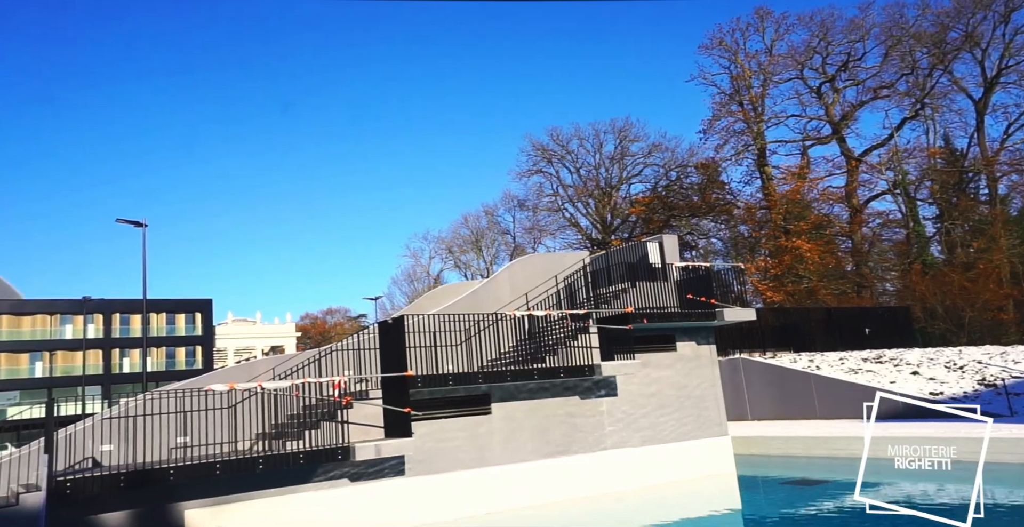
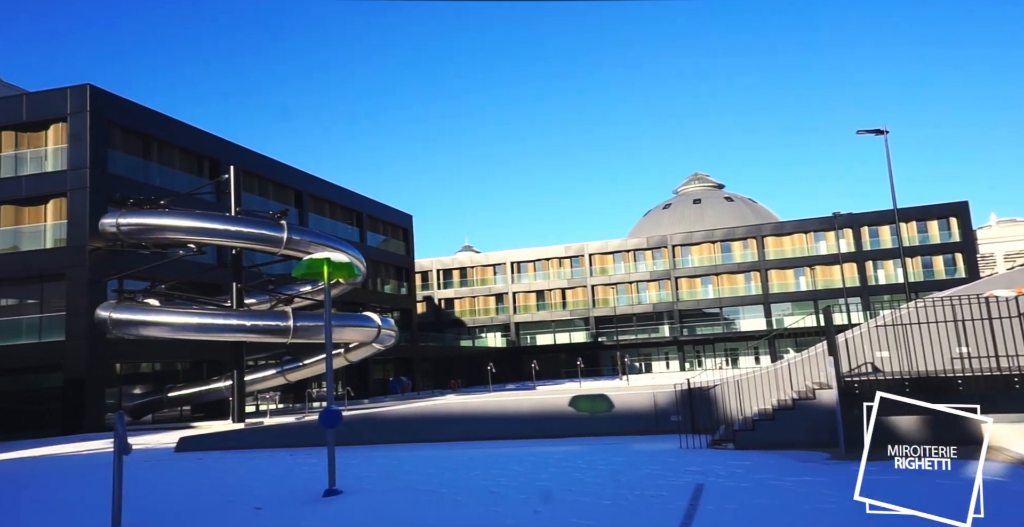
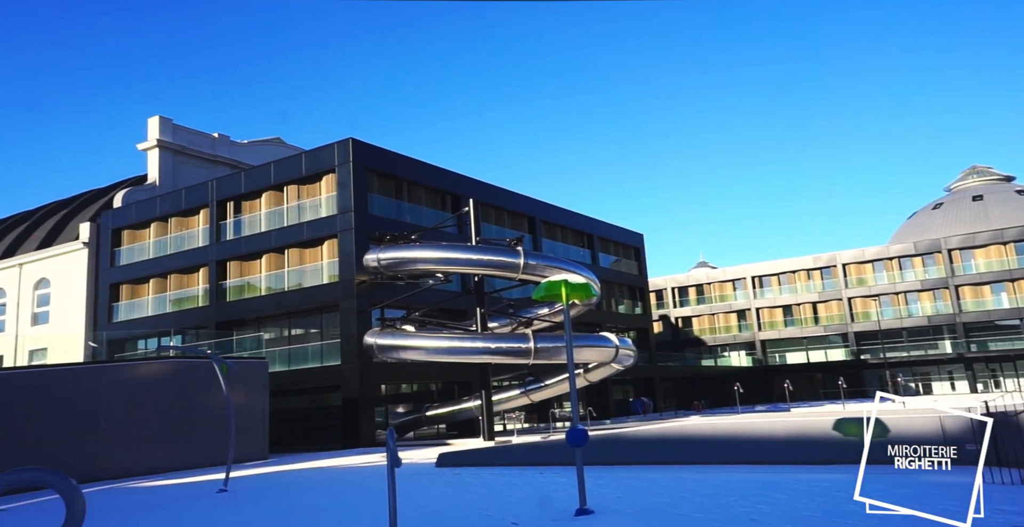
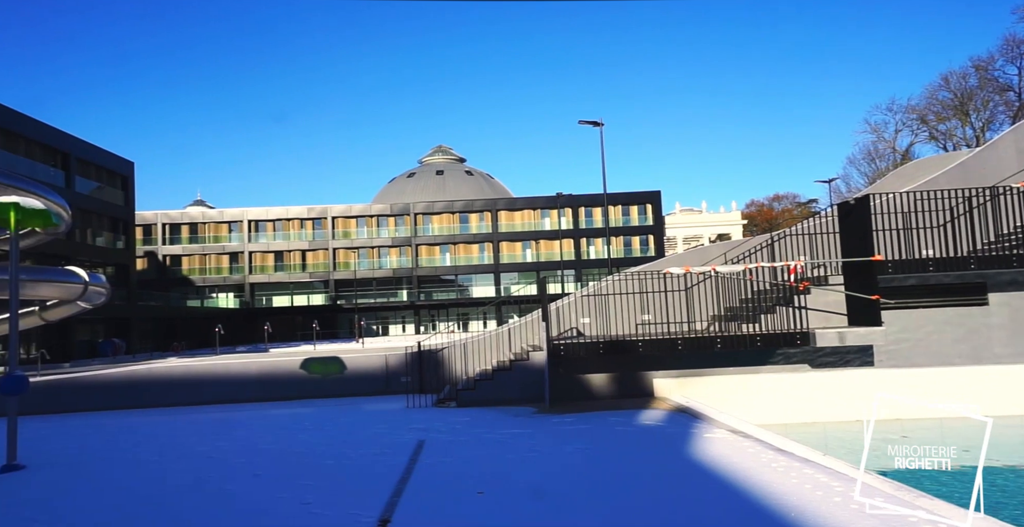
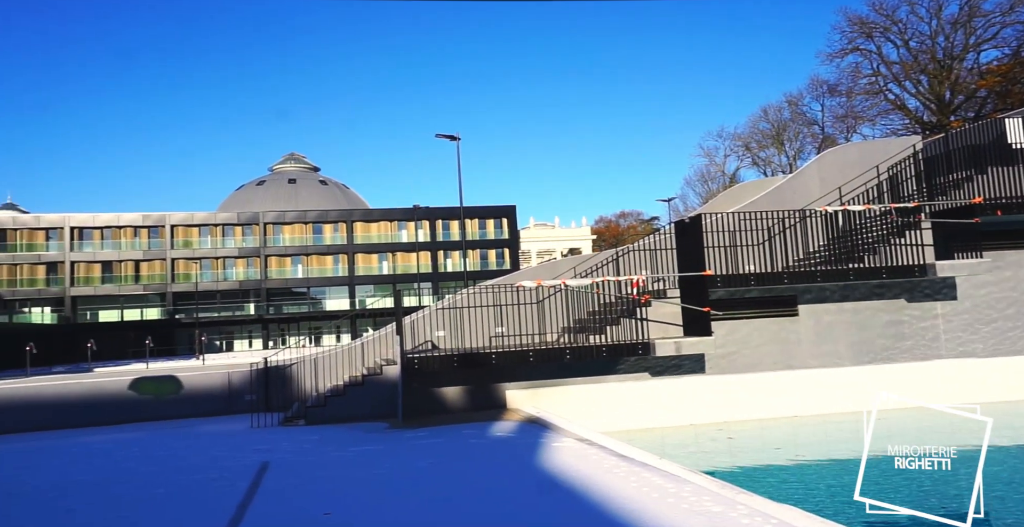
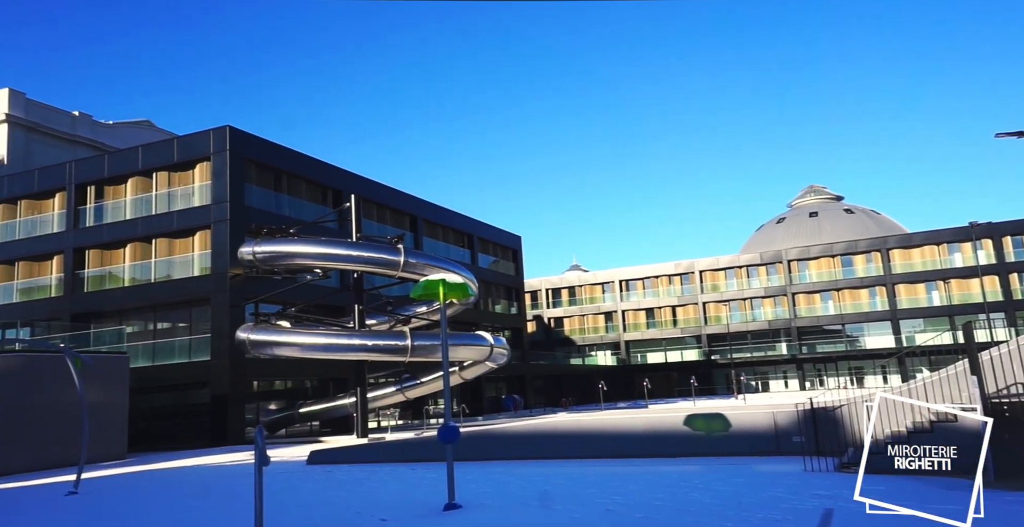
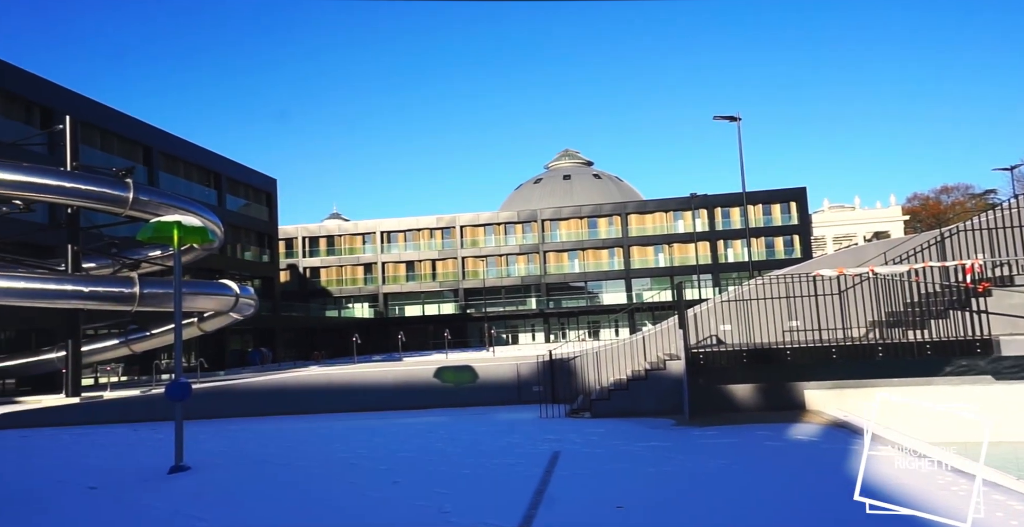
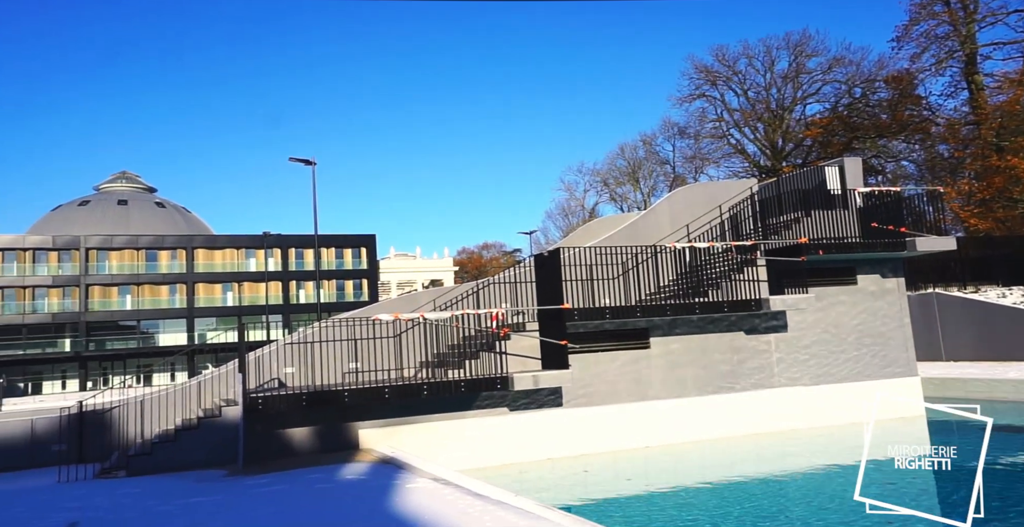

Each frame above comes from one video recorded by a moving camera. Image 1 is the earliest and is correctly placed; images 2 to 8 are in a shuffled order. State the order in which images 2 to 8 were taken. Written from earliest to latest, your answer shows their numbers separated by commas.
8, 5, 4, 7, 2, 6, 3
